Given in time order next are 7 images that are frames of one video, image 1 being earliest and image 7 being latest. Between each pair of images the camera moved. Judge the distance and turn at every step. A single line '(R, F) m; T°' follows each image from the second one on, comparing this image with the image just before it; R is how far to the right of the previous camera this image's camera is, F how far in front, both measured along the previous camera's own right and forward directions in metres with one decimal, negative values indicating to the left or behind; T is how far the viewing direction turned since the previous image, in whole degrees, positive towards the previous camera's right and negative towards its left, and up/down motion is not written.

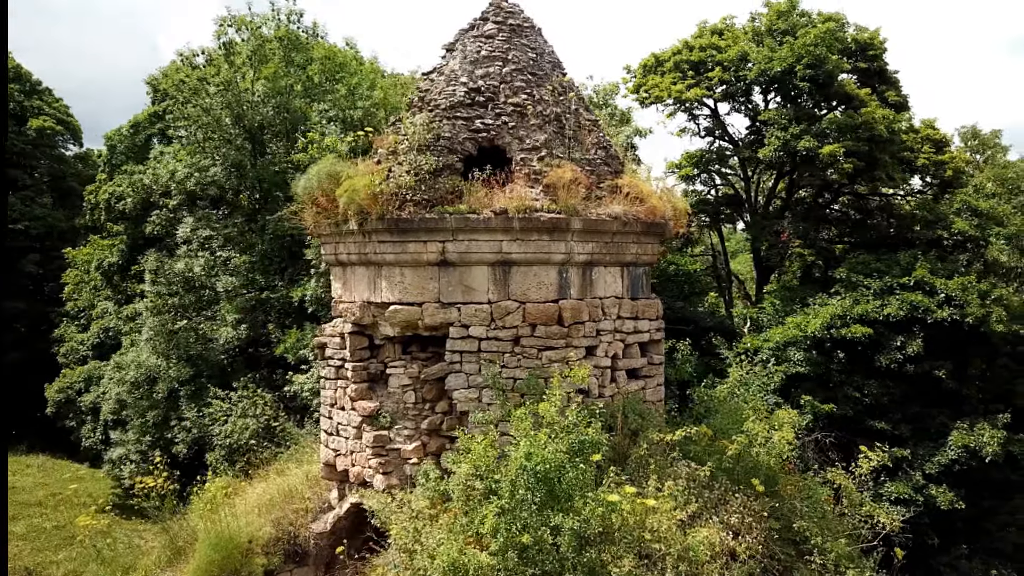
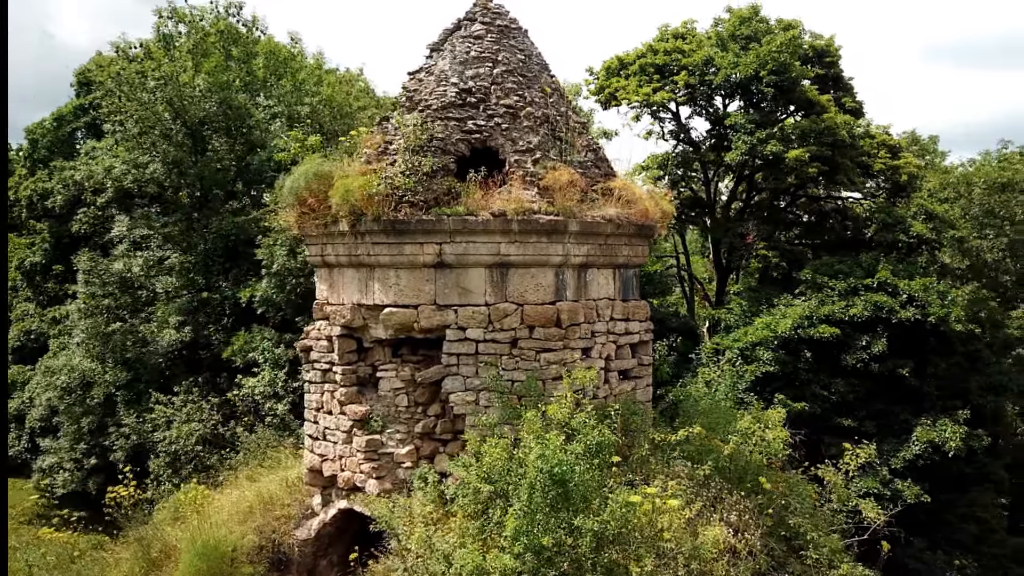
(-0.3, 0.0) m; +4°
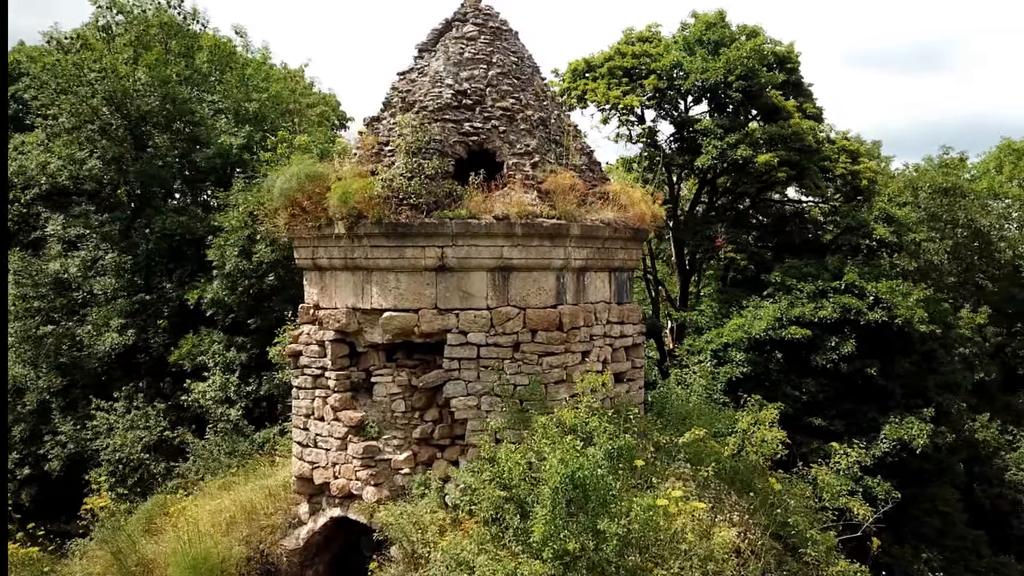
(-0.3, 0.0) m; +4°
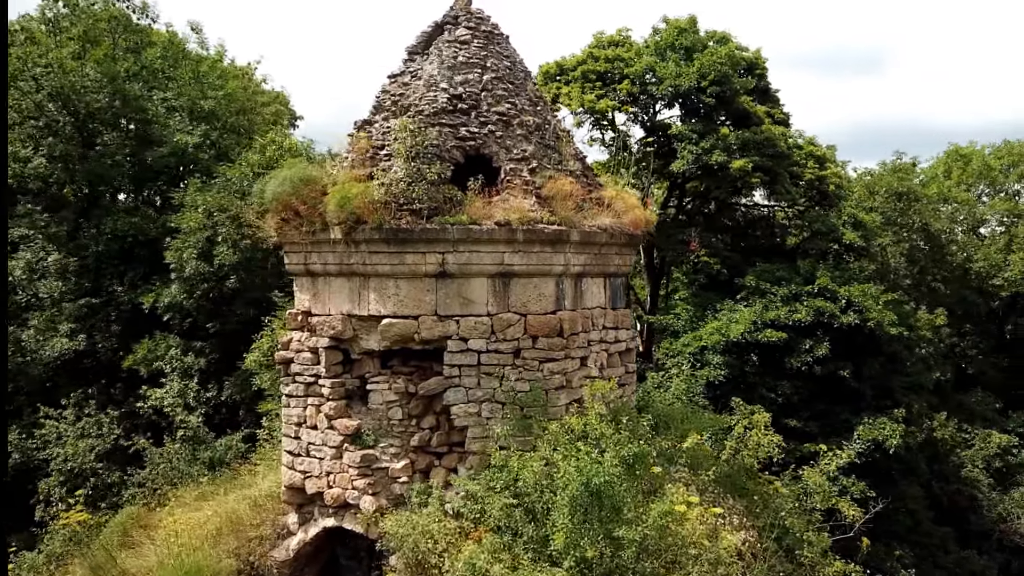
(-0.2, 0.0) m; +3°
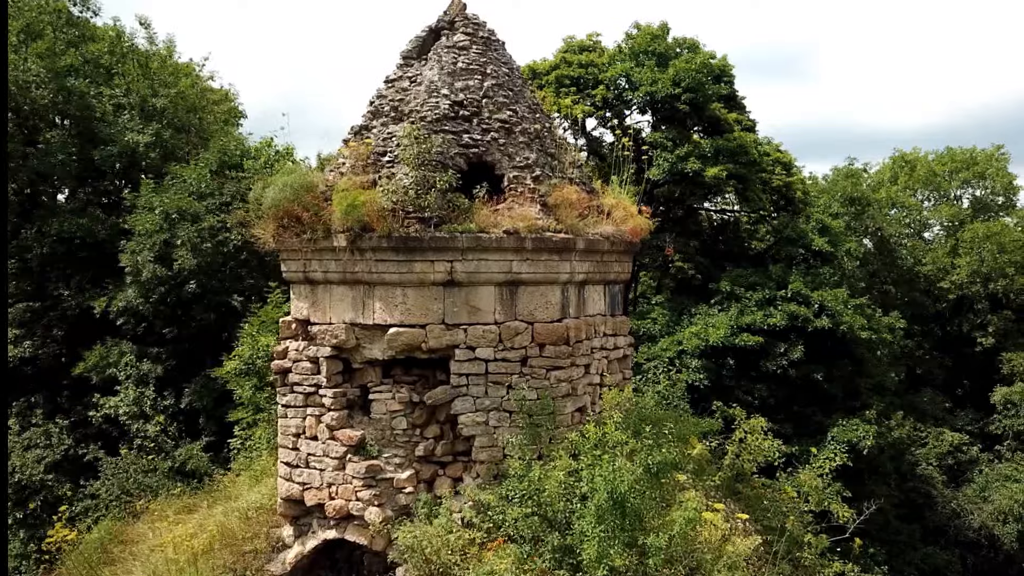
(-0.3, 0.0) m; +3°
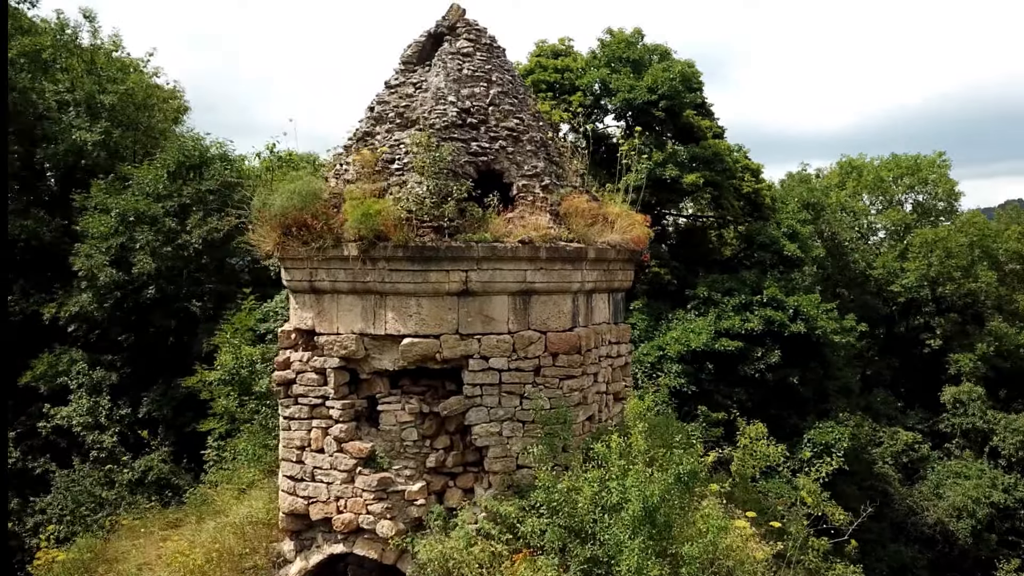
(-0.4, 0.0) m; +4°
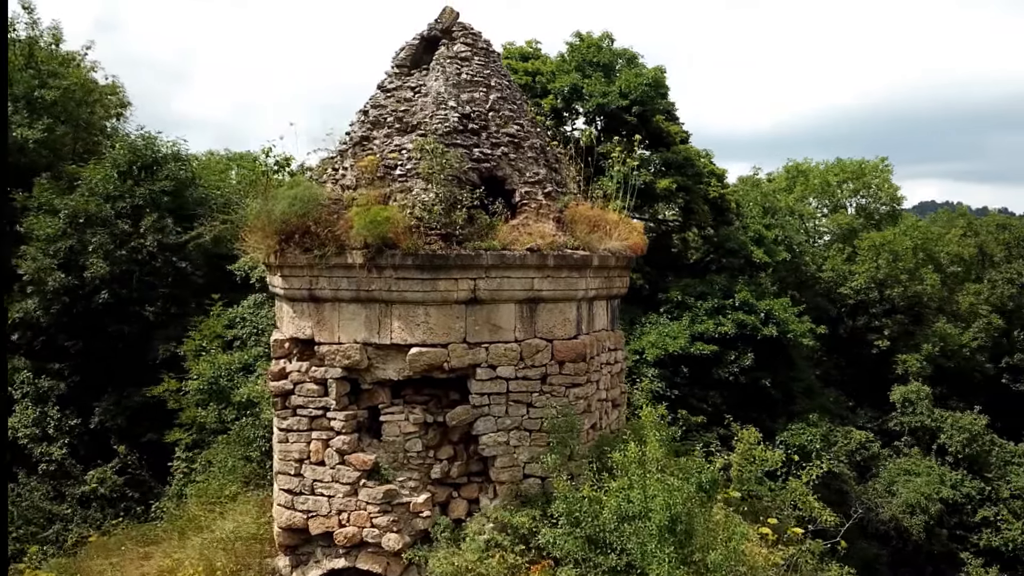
(-0.3, 0.0) m; +4°
